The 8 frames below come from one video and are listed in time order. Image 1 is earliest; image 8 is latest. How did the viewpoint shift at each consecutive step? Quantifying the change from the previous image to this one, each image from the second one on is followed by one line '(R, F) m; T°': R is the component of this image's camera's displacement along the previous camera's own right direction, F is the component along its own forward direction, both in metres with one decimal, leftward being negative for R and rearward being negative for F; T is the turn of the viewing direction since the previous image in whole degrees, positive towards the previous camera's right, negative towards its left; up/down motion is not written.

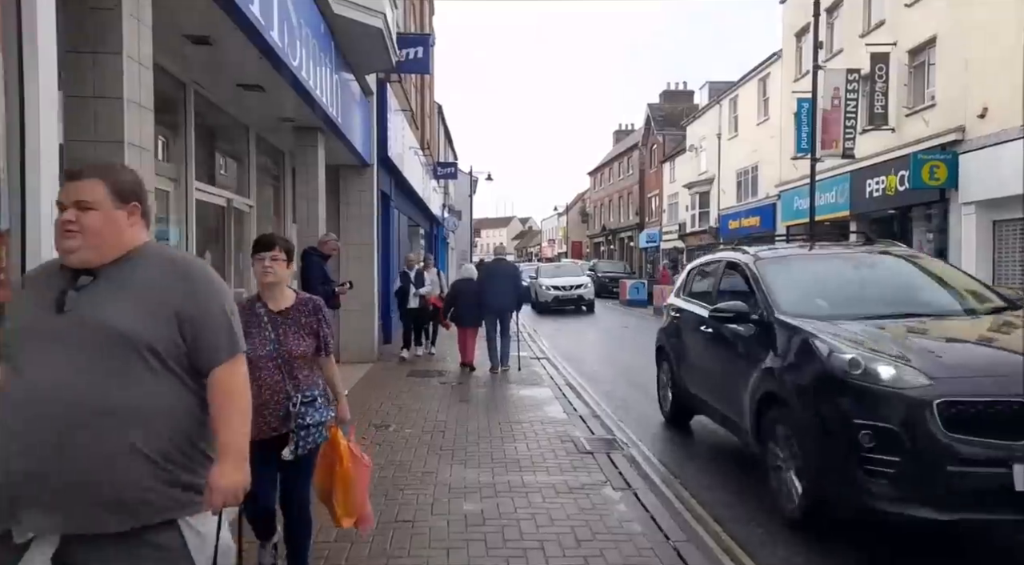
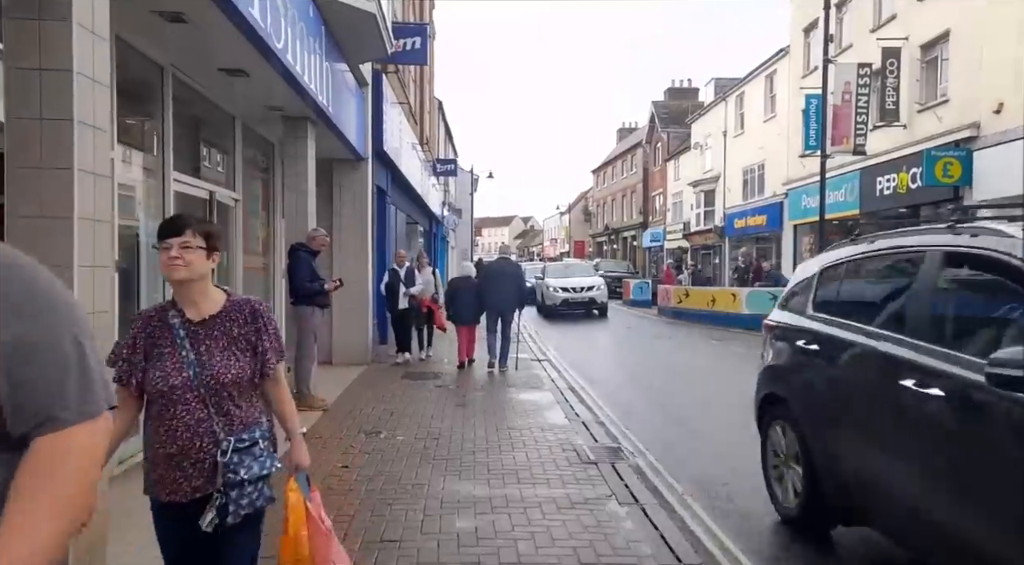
(0.0, +0.4) m; 0°
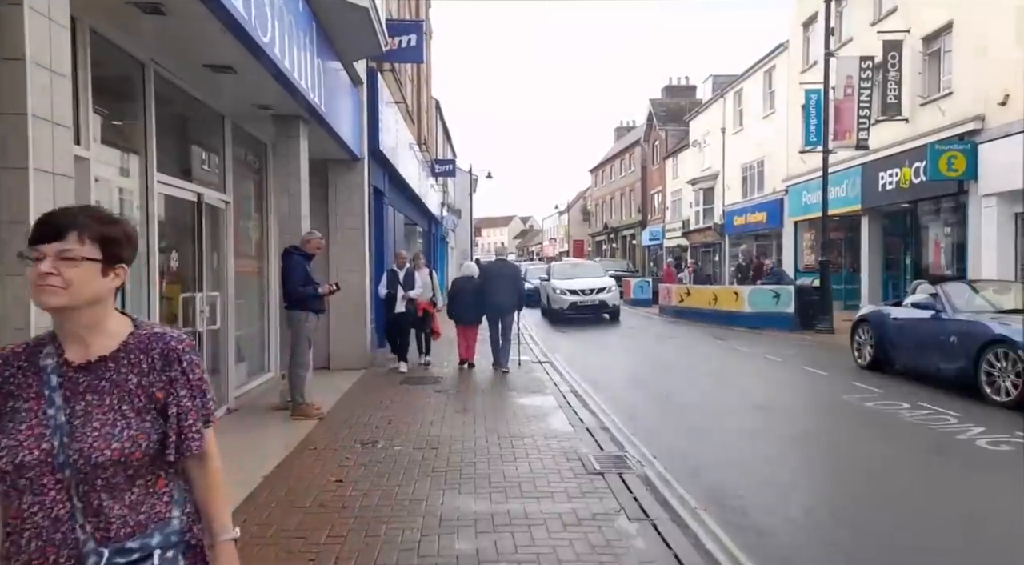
(0.0, +0.3) m; 0°
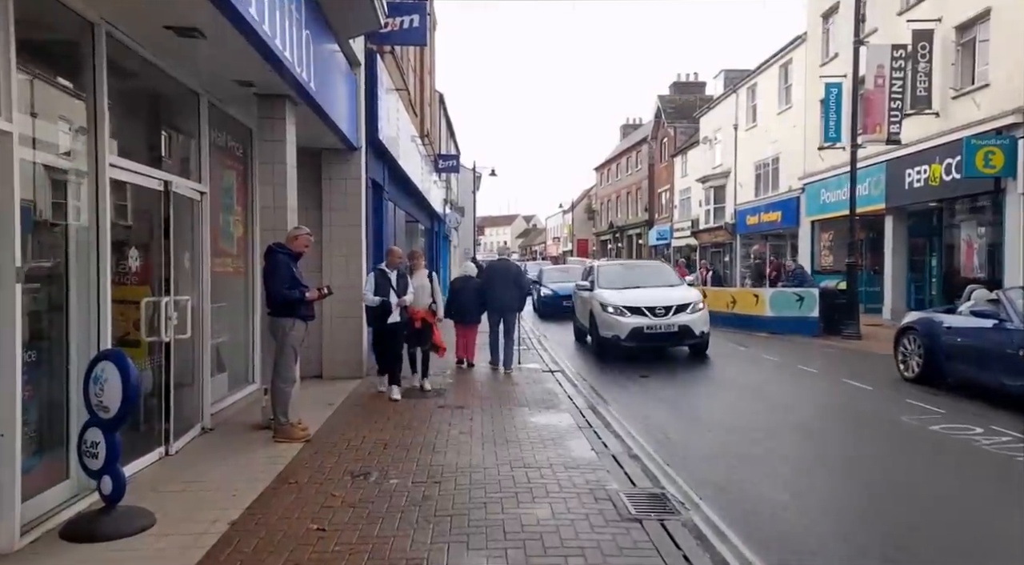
(-0.1, +1.0) m; 0°
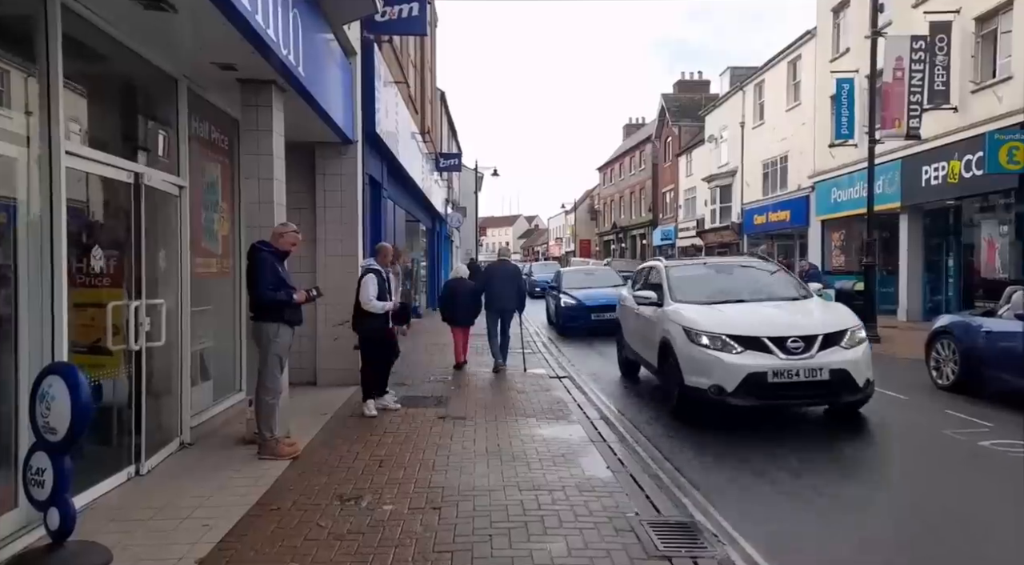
(0.0, +0.6) m; 0°
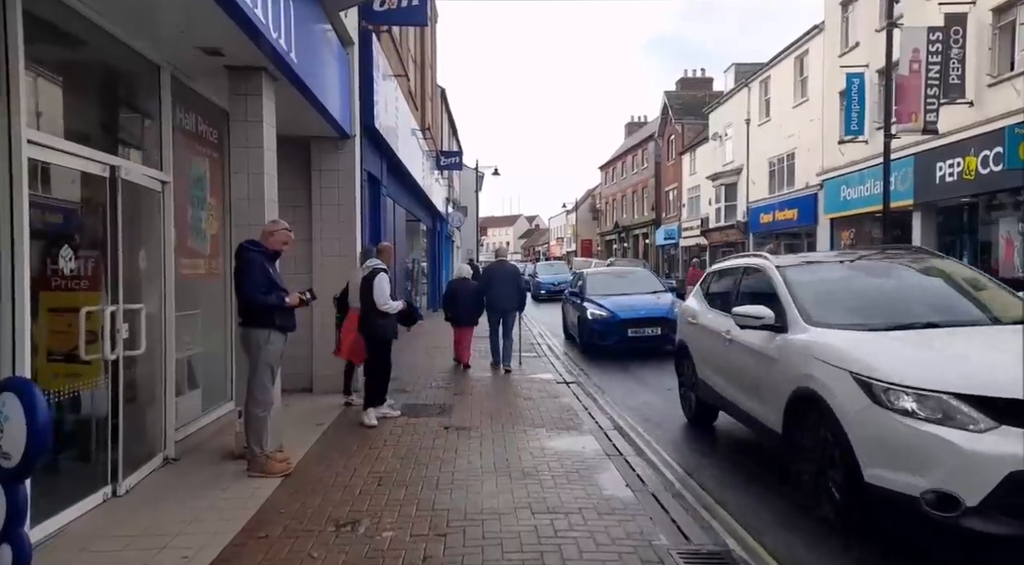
(-0.1, +0.5) m; 0°
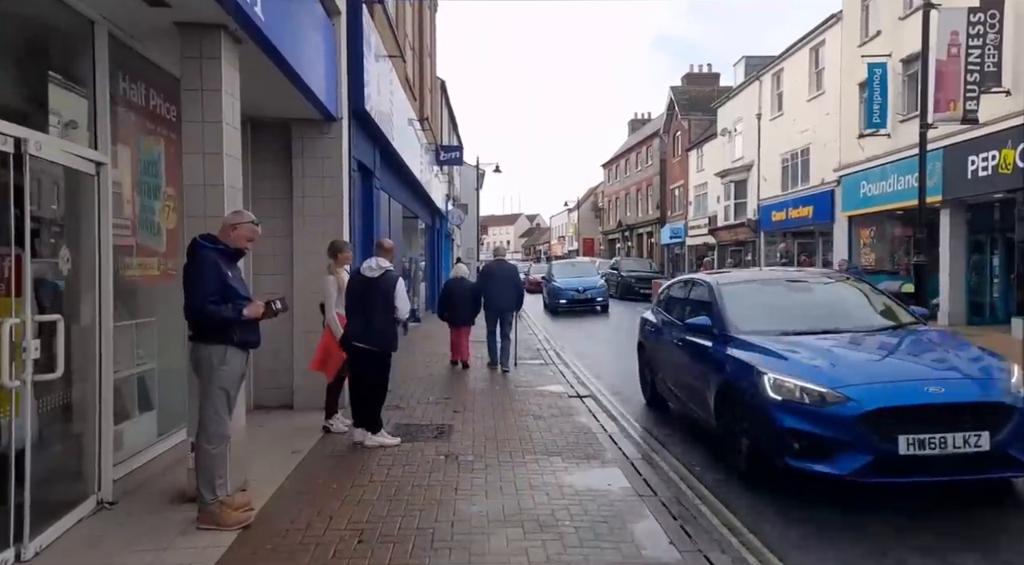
(-0.1, +1.1) m; 0°
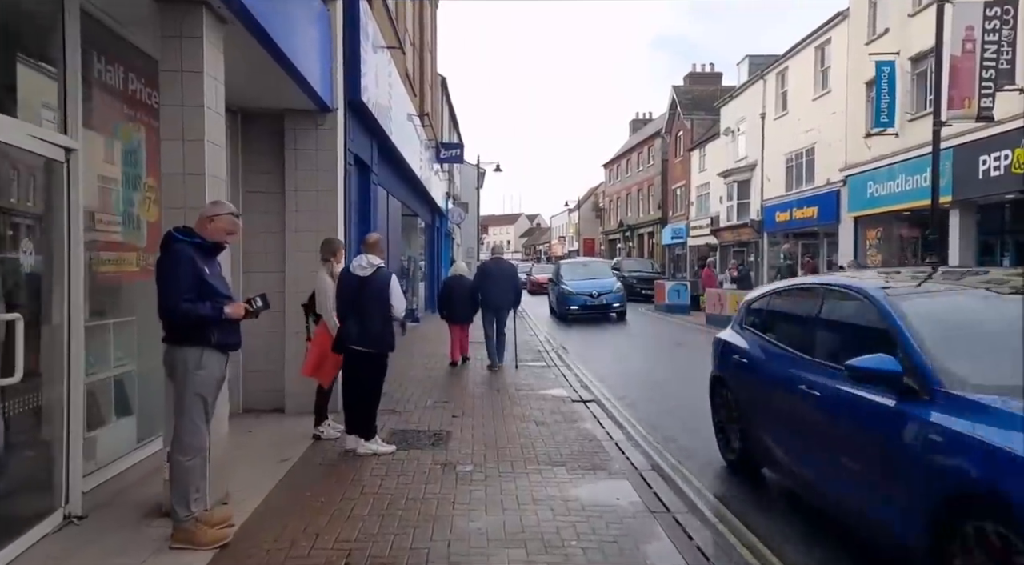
(0.0, +0.4) m; 0°
